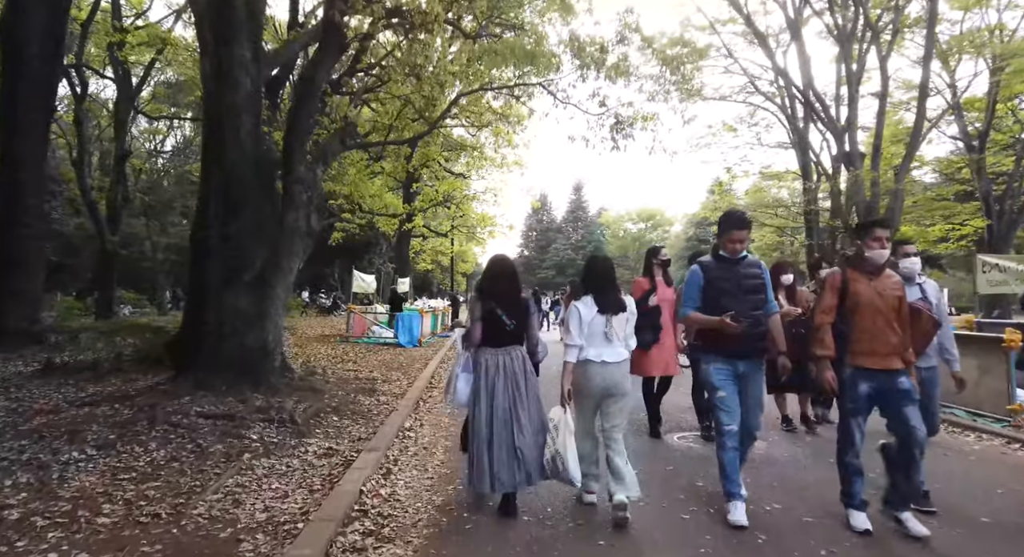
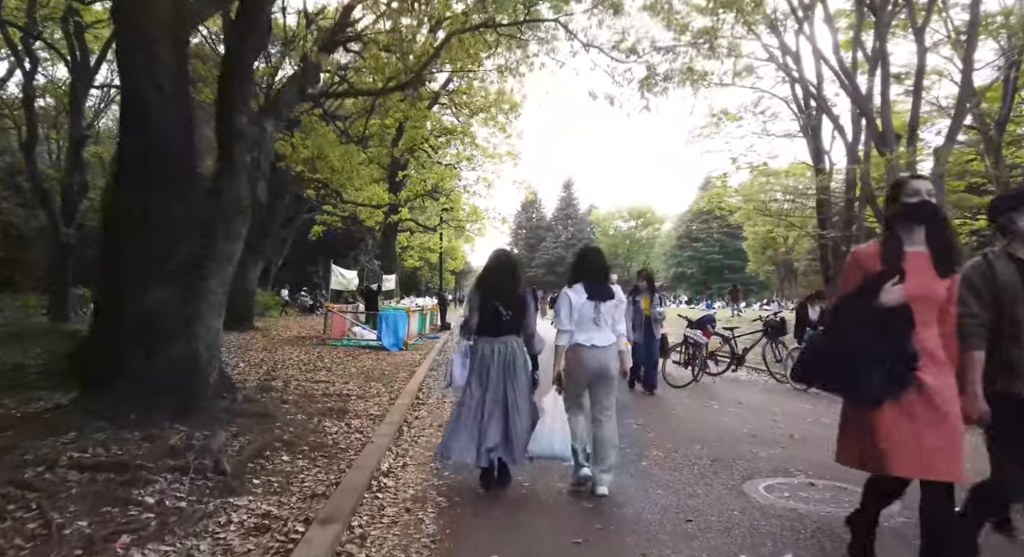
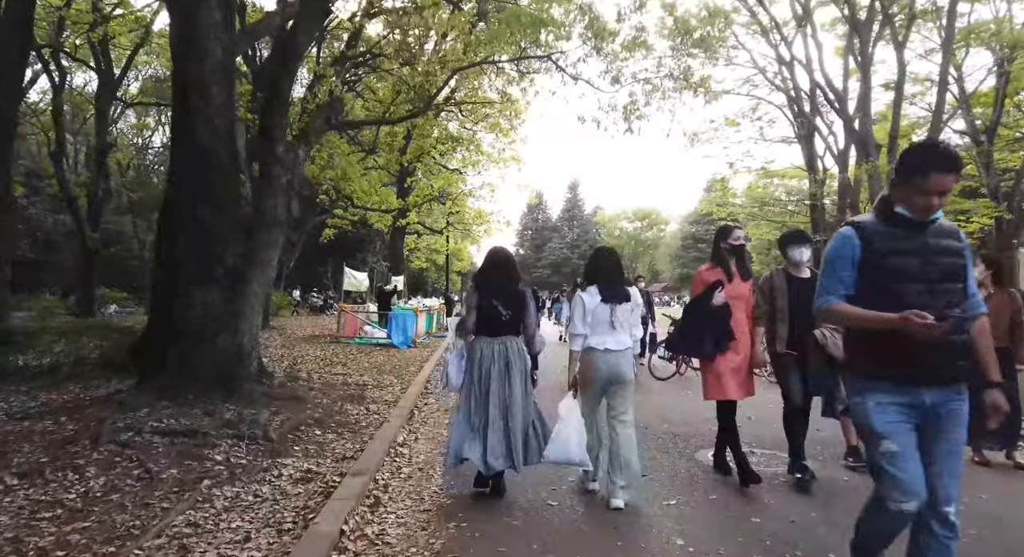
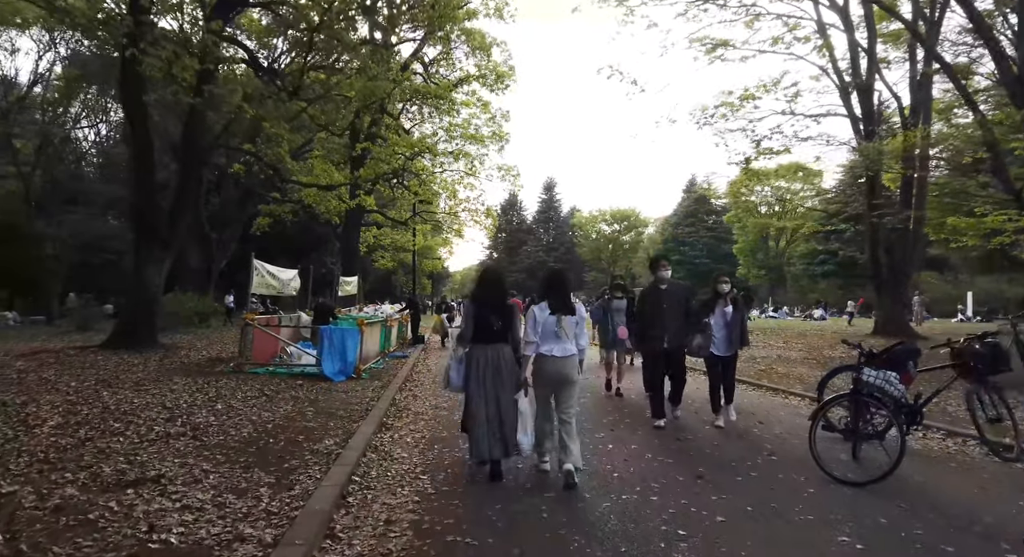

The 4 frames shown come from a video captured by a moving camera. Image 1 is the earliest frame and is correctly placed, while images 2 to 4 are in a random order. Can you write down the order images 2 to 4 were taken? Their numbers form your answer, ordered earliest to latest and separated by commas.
3, 2, 4
